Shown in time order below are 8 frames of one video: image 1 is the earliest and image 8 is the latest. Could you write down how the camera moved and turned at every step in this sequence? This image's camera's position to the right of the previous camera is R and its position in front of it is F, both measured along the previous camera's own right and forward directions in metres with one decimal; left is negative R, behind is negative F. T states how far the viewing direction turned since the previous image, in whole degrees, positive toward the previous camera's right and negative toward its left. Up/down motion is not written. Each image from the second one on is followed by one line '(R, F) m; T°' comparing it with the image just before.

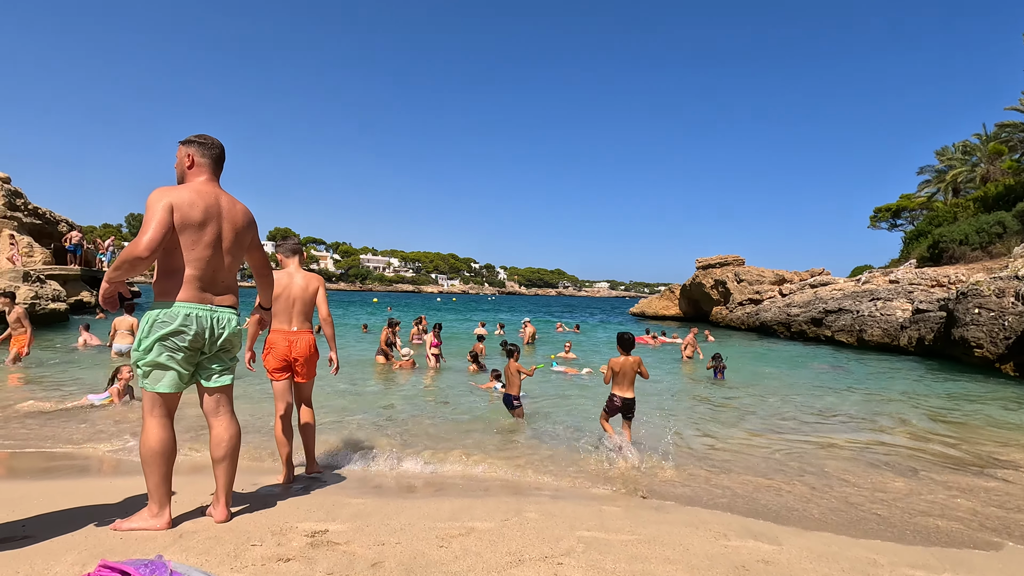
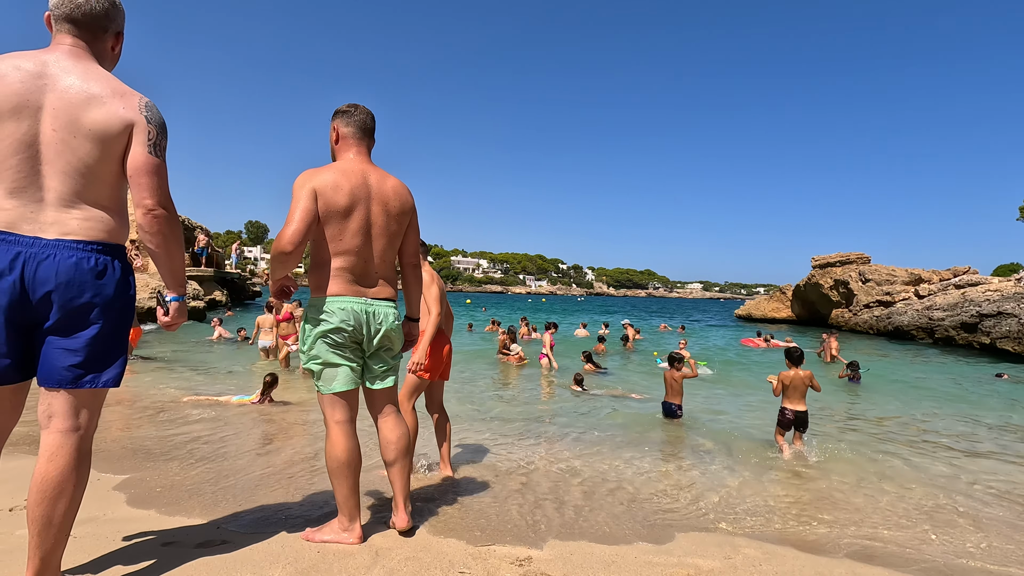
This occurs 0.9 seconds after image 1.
(-0.6, +0.3) m; -9°
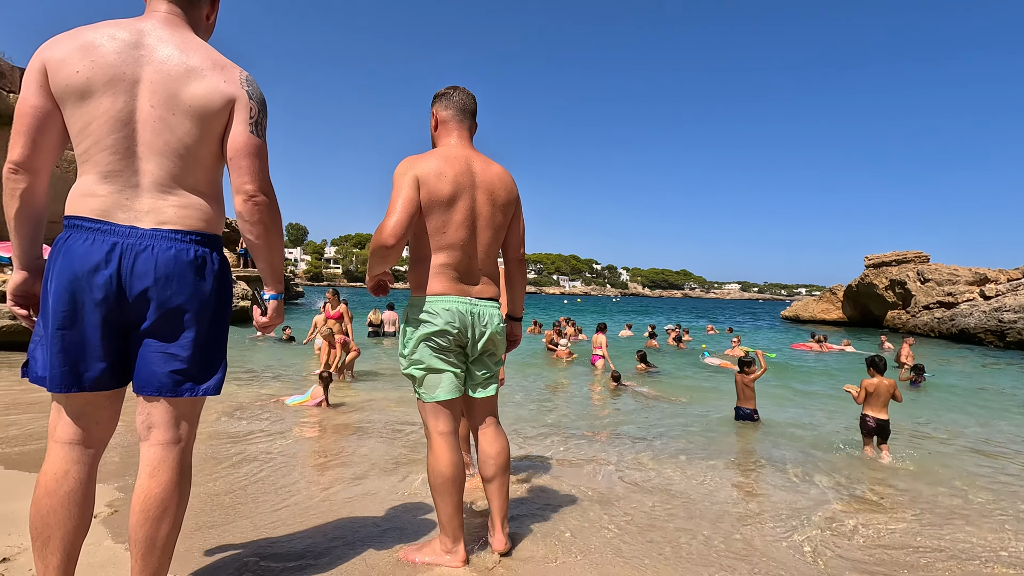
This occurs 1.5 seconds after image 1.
(-0.3, +0.2) m; -4°
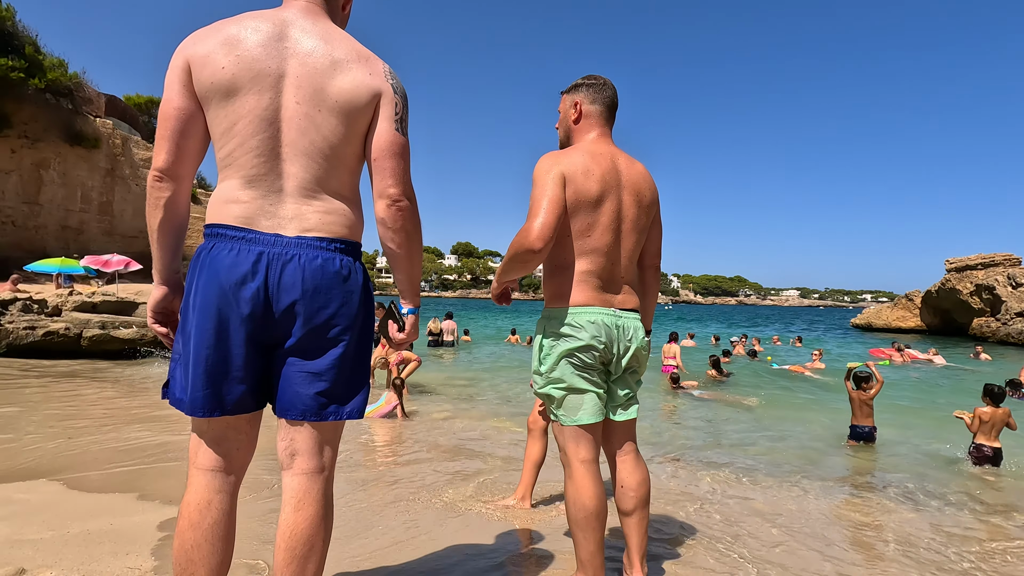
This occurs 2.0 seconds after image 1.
(-0.3, +0.2) m; -5°
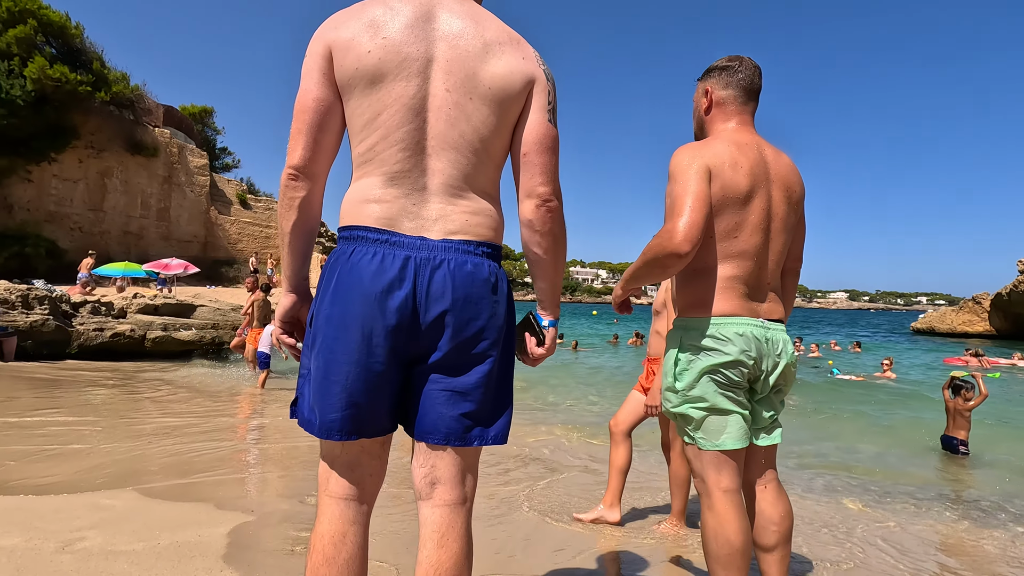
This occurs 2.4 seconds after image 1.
(-0.3, +0.2) m; -4°
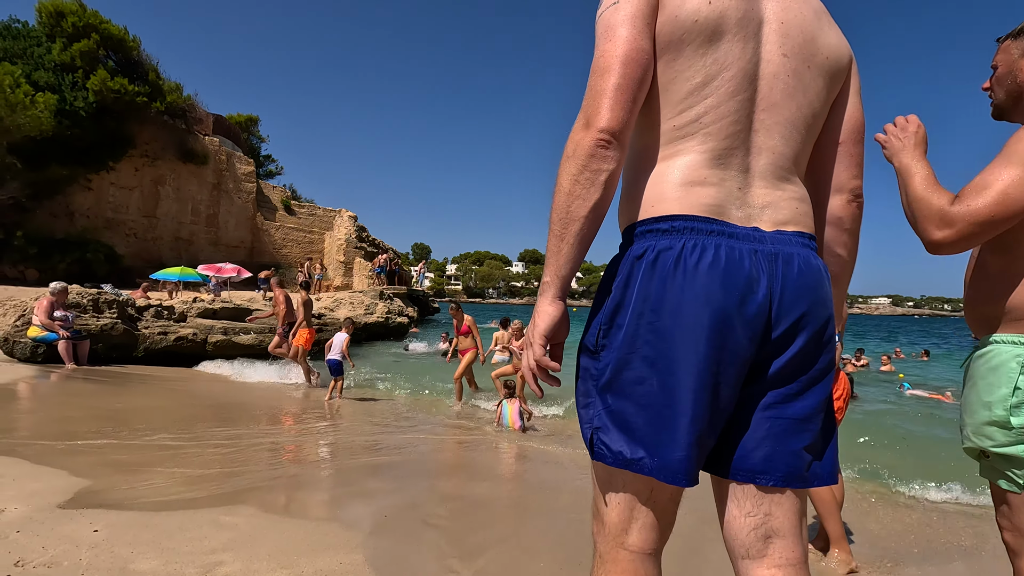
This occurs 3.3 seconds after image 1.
(-0.6, +0.2) m; -3°
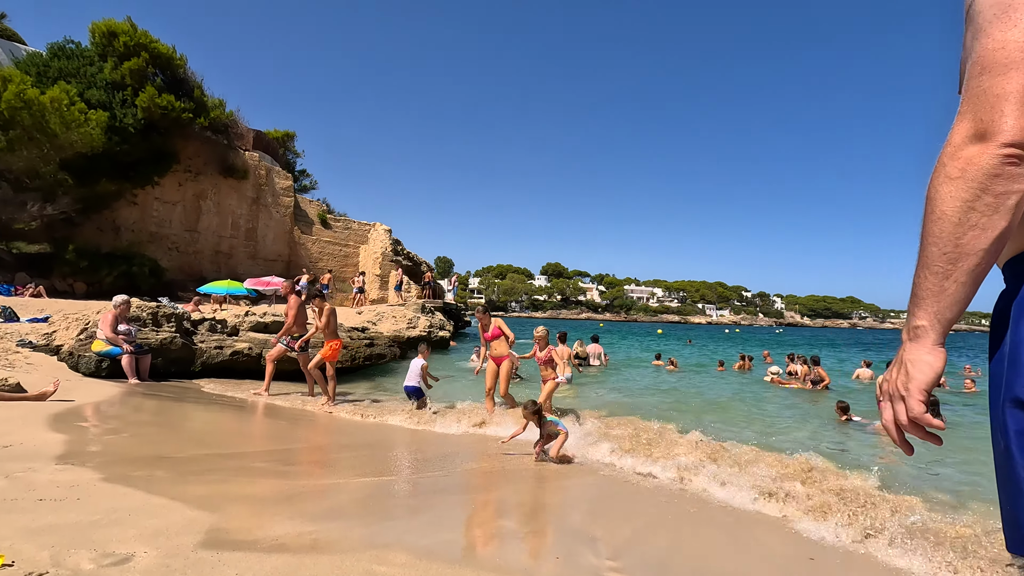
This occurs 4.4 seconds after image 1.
(-0.8, +0.4) m; -2°
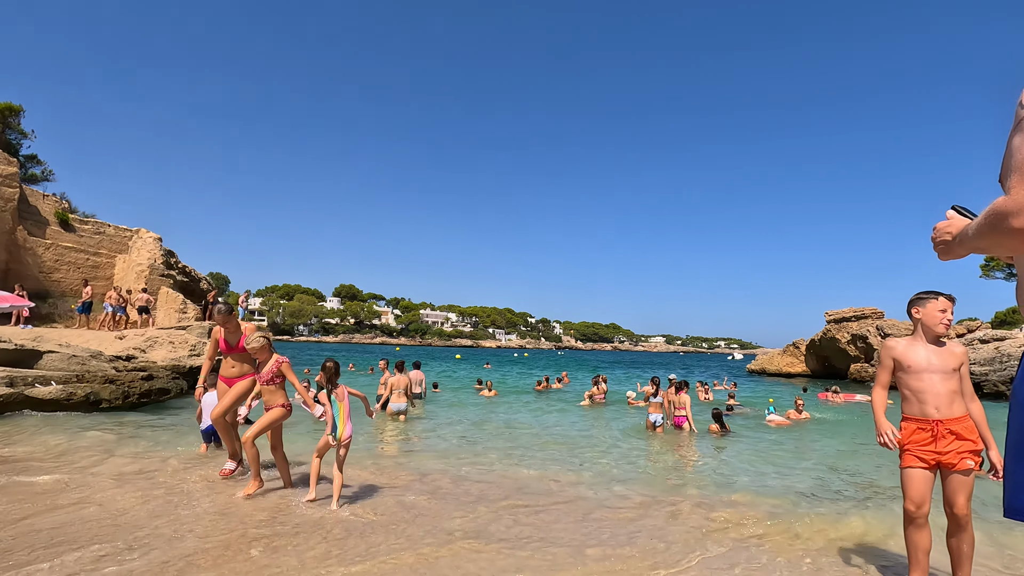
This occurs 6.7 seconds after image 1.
(-0.7, +0.5) m; +22°
